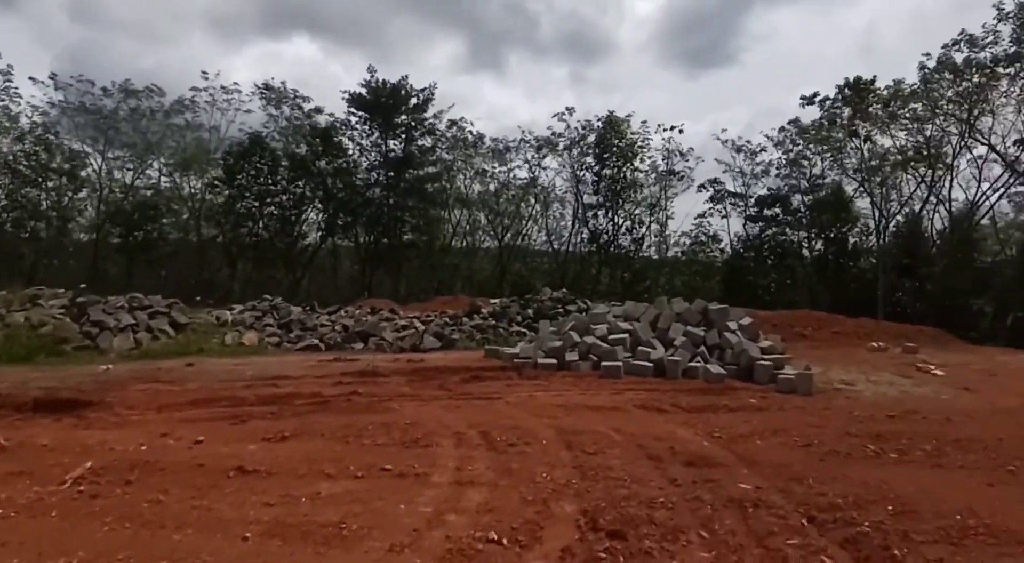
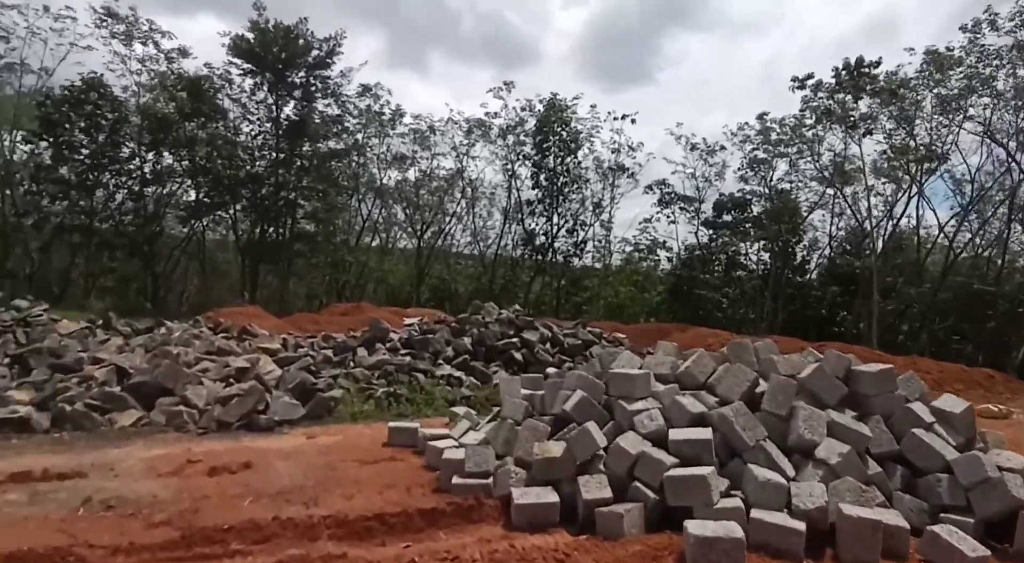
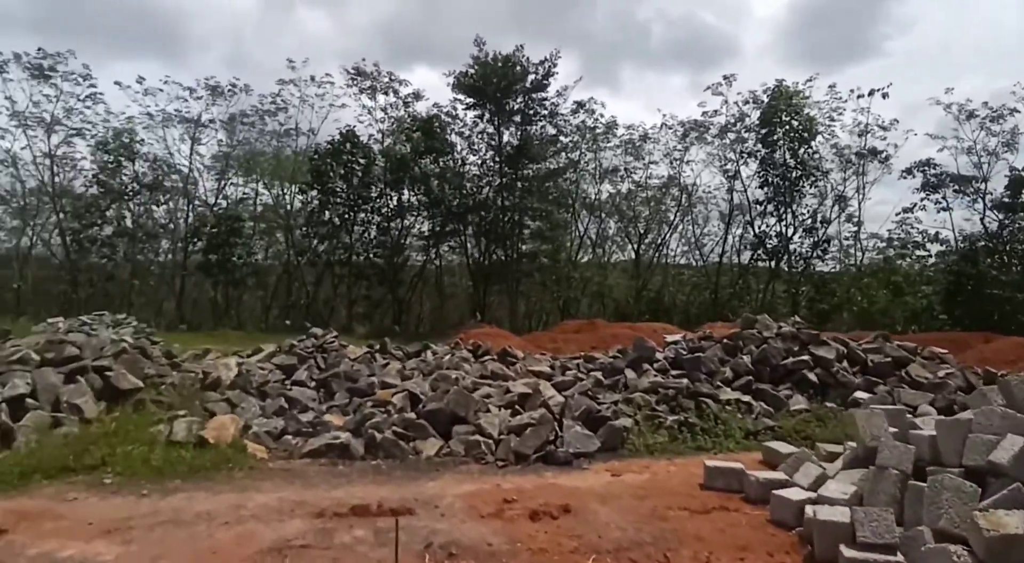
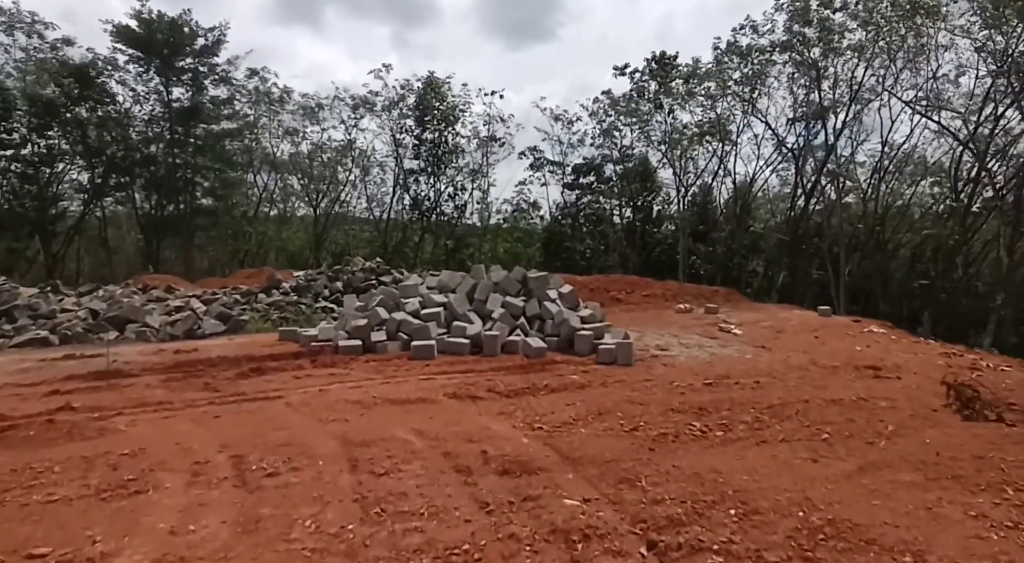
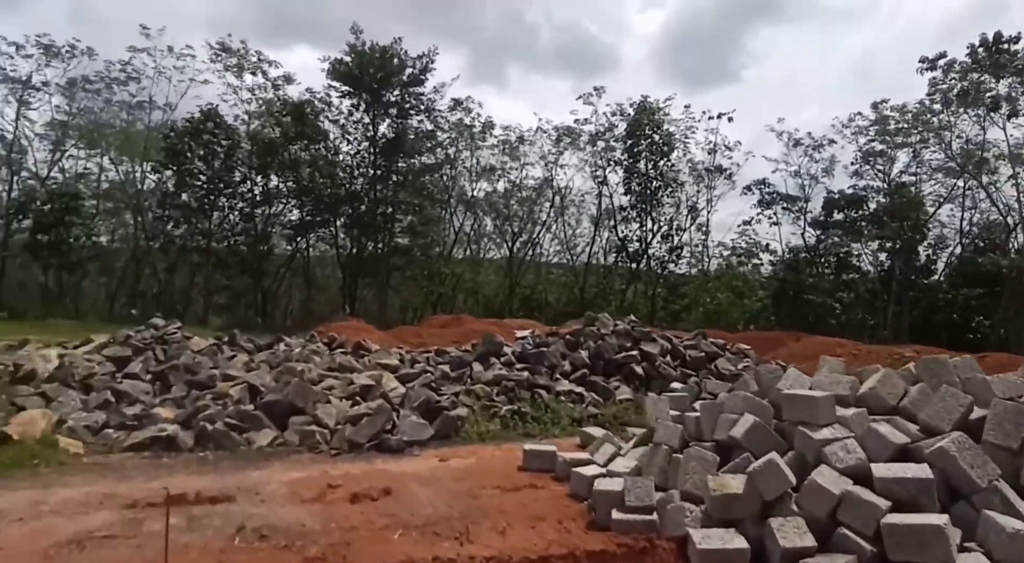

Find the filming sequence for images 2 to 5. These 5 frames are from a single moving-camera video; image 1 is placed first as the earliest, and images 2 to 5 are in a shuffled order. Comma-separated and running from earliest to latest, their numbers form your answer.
4, 2, 5, 3
